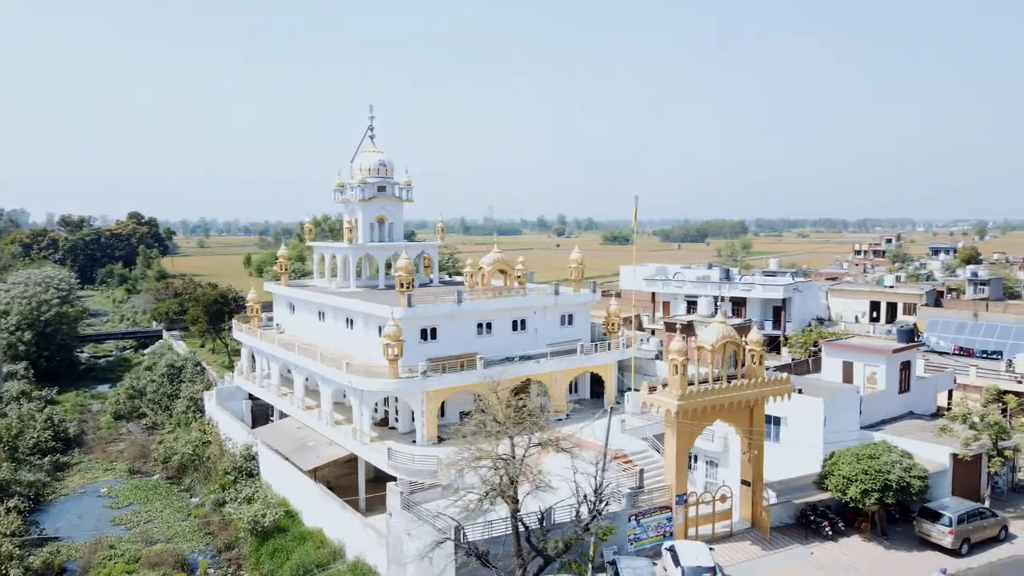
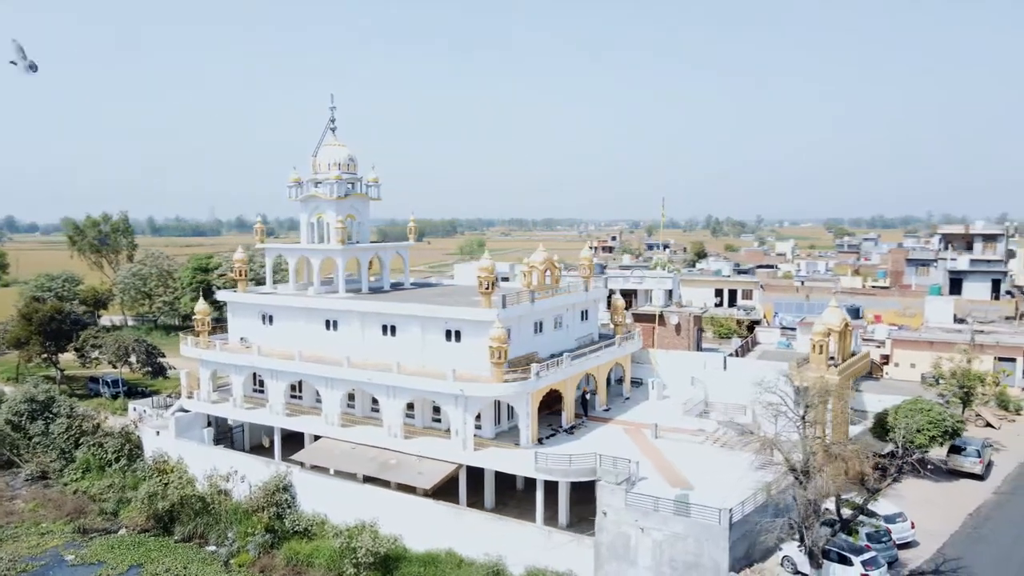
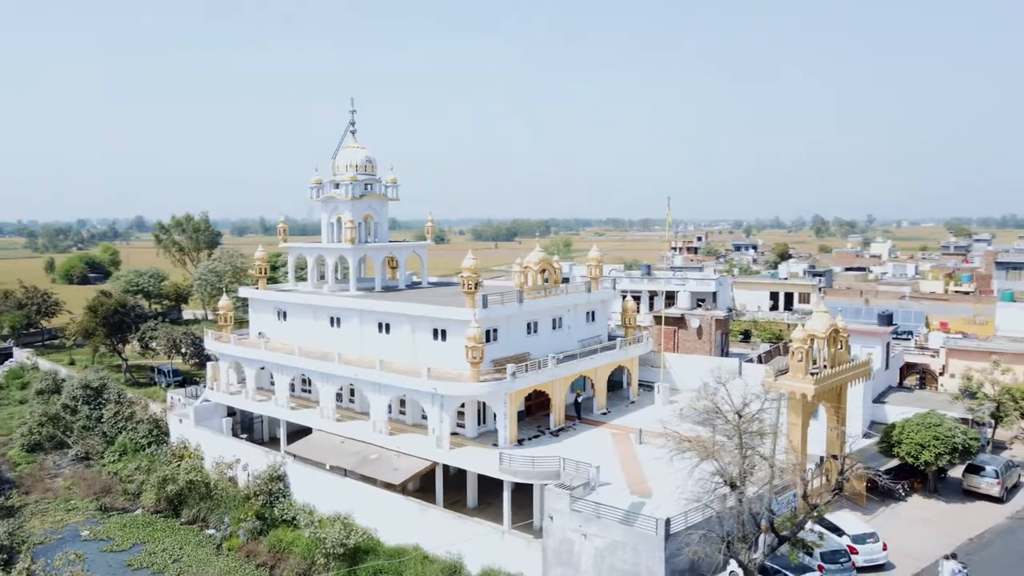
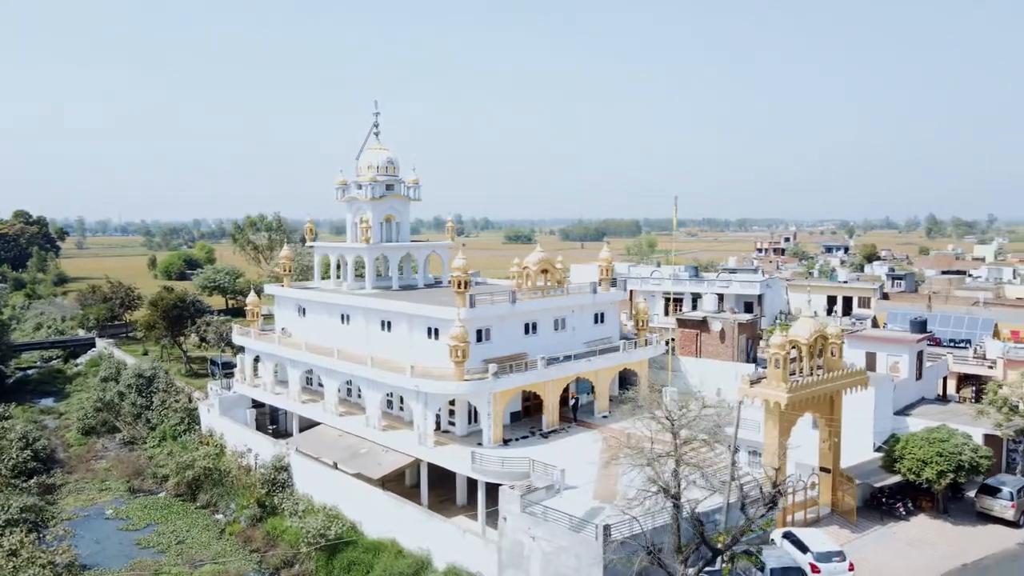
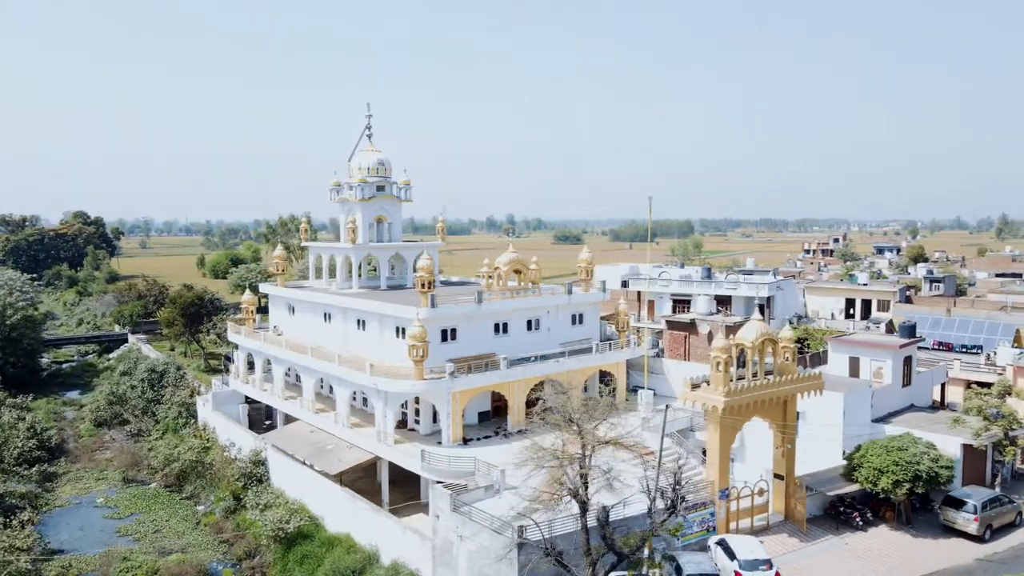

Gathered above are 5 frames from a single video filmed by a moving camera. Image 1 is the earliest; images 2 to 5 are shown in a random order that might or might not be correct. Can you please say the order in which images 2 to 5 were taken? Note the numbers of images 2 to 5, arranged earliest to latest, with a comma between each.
5, 4, 3, 2
